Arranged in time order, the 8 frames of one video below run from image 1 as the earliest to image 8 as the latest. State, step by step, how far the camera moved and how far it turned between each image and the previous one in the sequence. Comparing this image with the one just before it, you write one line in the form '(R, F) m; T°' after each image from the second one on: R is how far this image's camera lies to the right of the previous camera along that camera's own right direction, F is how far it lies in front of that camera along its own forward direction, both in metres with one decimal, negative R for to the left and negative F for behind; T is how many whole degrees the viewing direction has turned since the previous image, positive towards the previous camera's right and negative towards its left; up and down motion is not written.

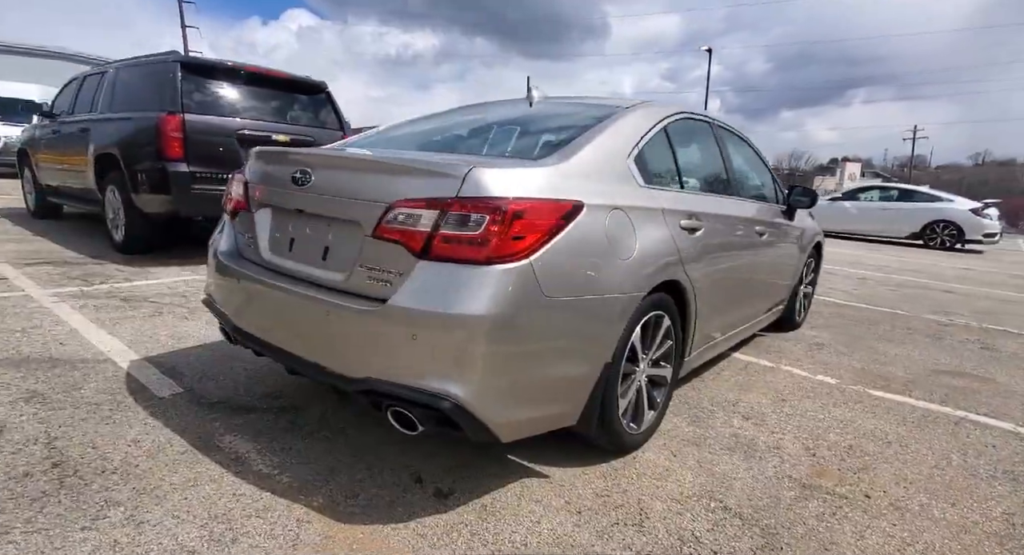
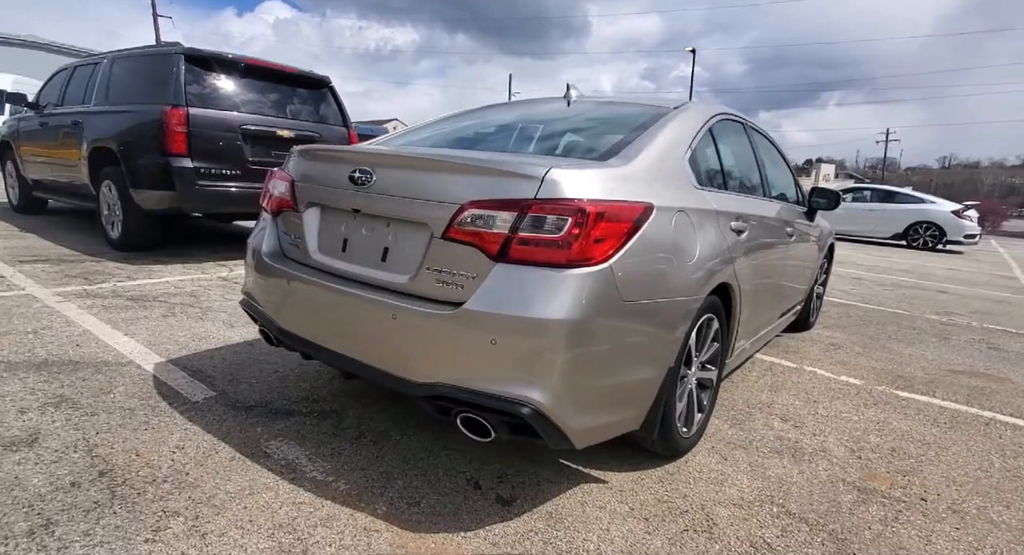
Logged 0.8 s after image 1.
(-0.3, 0.0) m; +2°
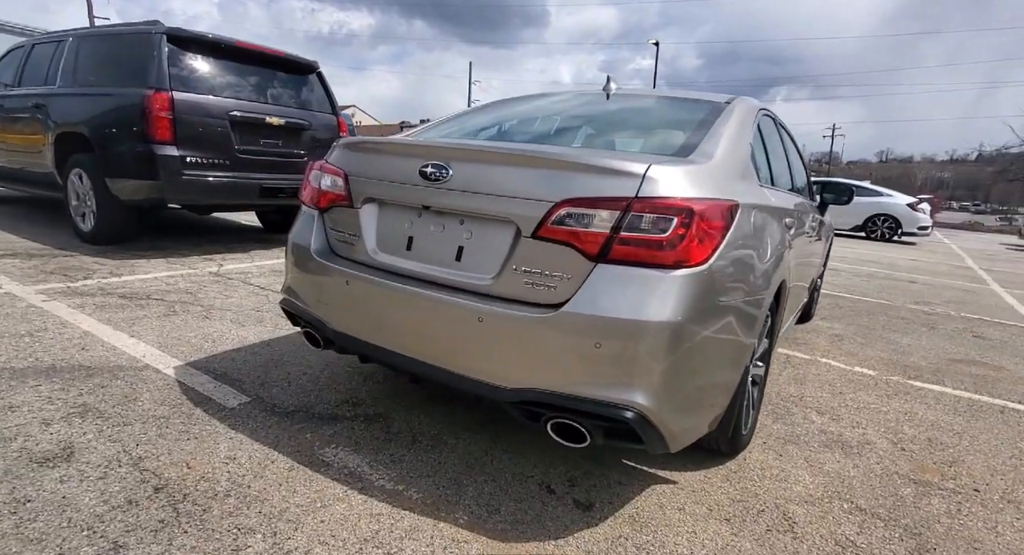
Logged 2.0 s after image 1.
(-0.4, +0.1) m; +4°
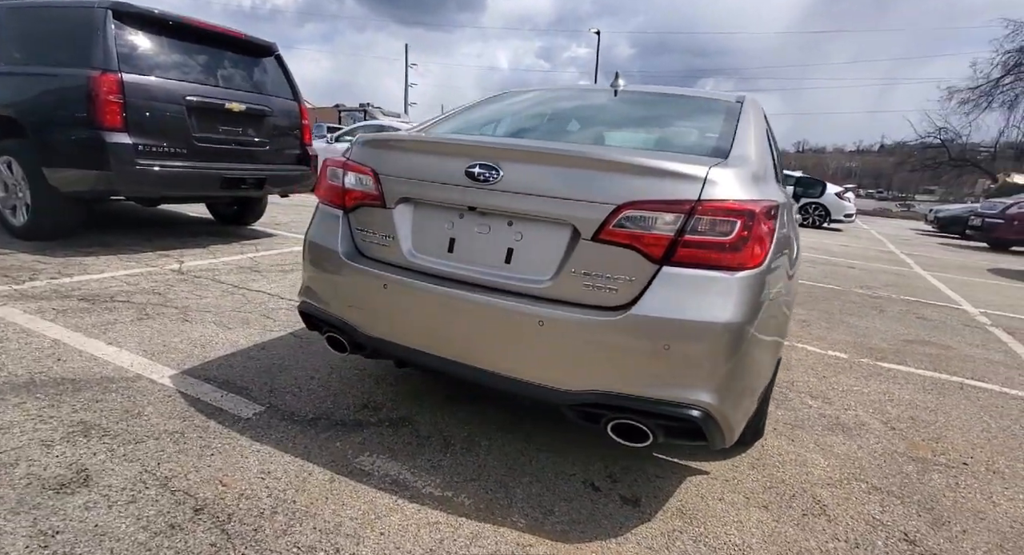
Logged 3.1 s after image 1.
(-0.3, 0.0) m; +6°
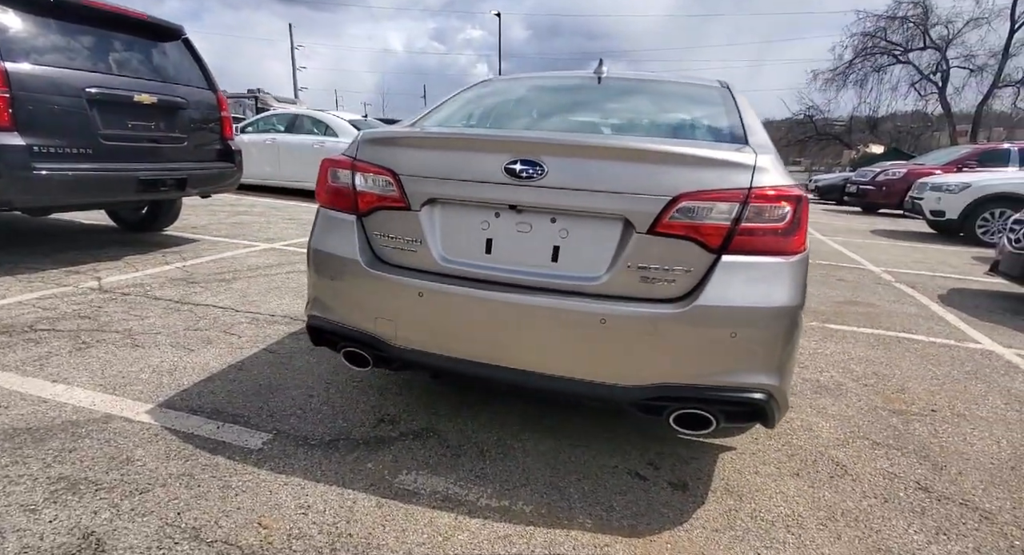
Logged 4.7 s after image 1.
(-0.4, +0.1) m; +9°
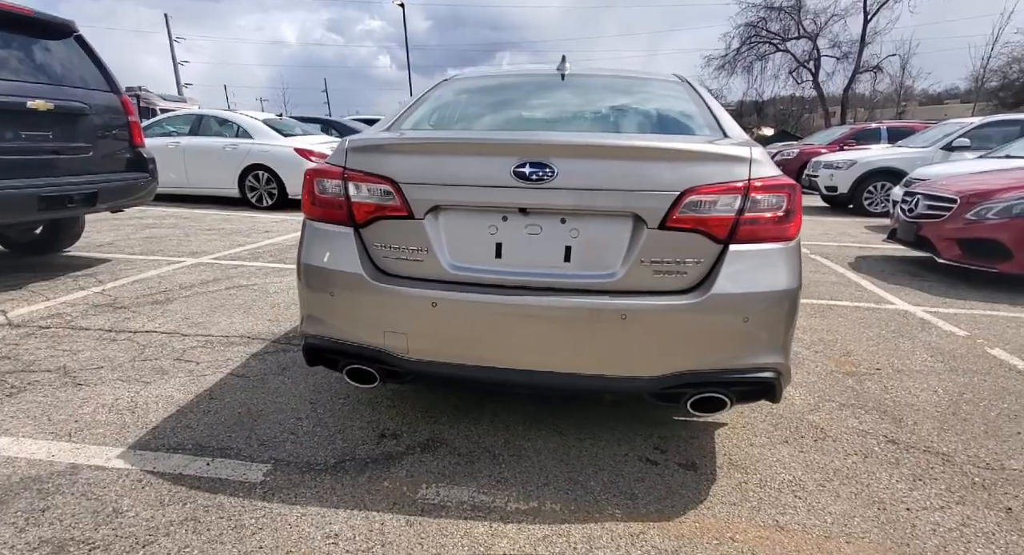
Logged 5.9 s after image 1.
(-0.3, 0.0) m; +8°
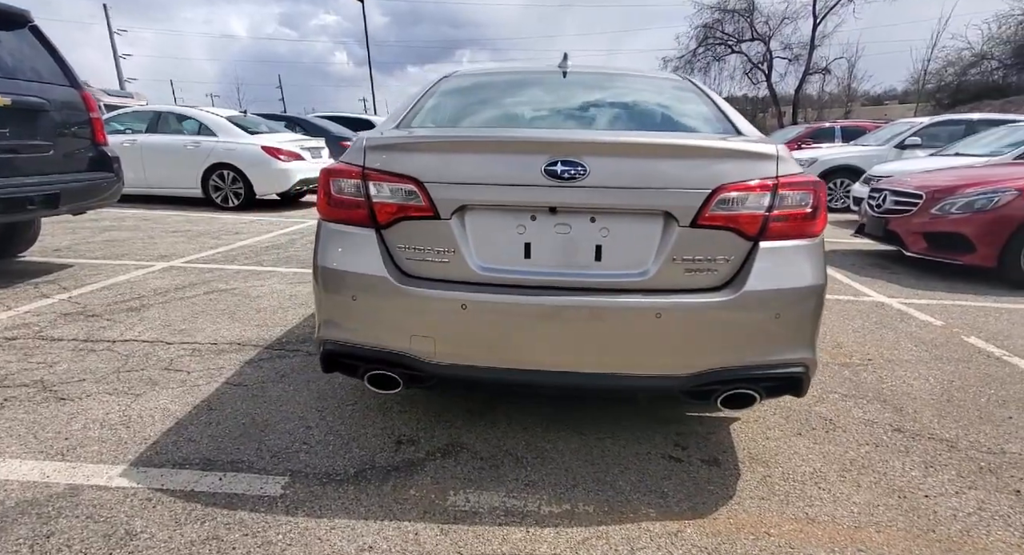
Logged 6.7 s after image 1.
(-0.2, 0.0) m; +4°
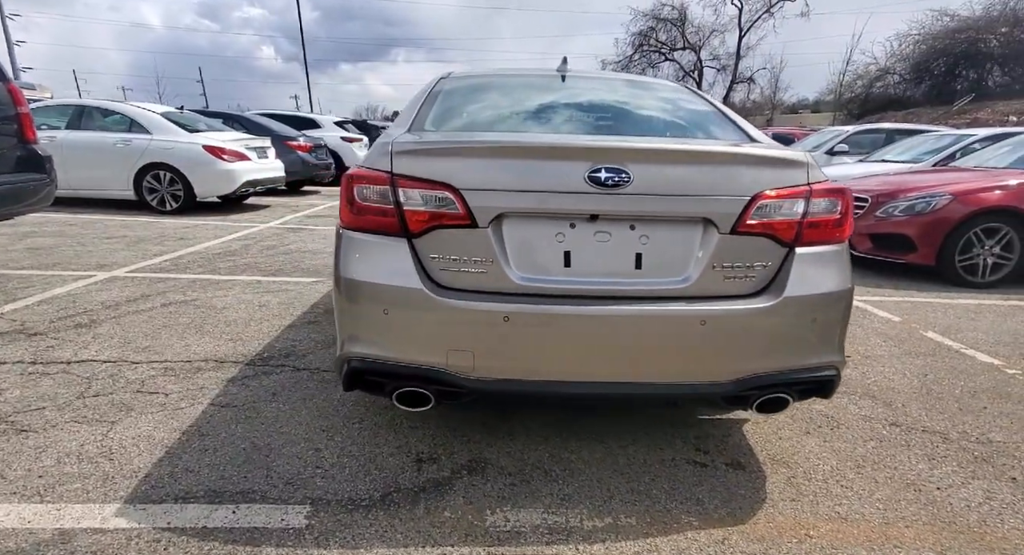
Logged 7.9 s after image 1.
(-0.3, +0.1) m; +6°
